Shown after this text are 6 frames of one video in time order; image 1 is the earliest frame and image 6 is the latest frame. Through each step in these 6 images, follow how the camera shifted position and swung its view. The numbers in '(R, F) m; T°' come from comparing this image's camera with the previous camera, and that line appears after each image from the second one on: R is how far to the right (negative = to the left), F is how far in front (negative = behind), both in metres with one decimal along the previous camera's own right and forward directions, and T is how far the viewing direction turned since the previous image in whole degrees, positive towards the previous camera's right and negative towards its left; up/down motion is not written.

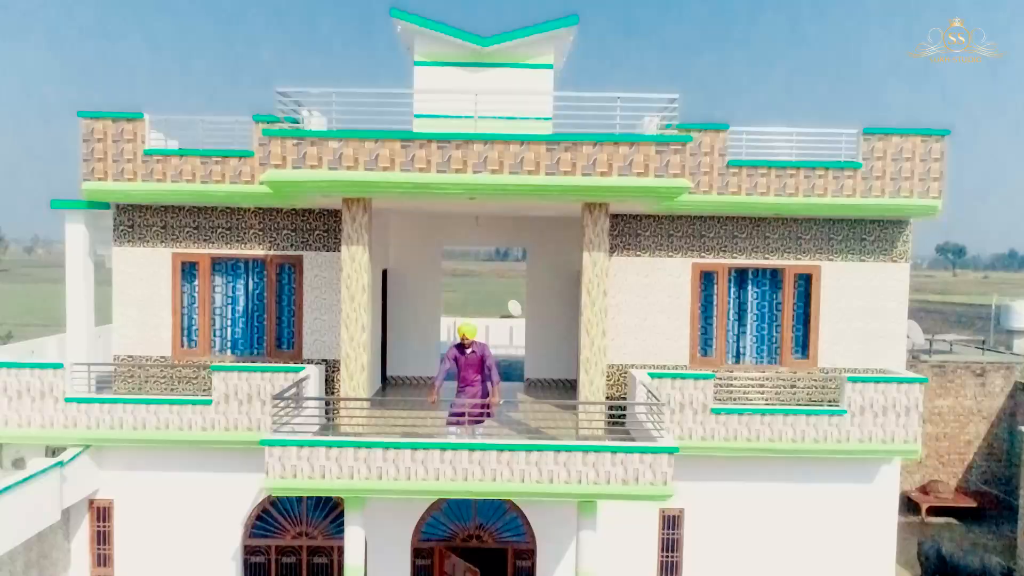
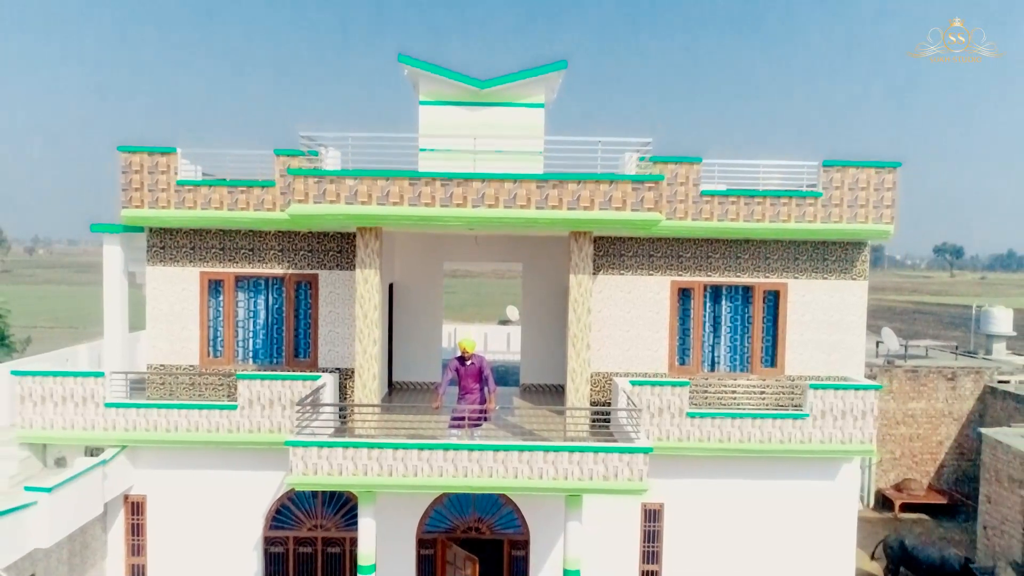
(+0.1, -1.0) m; 0°
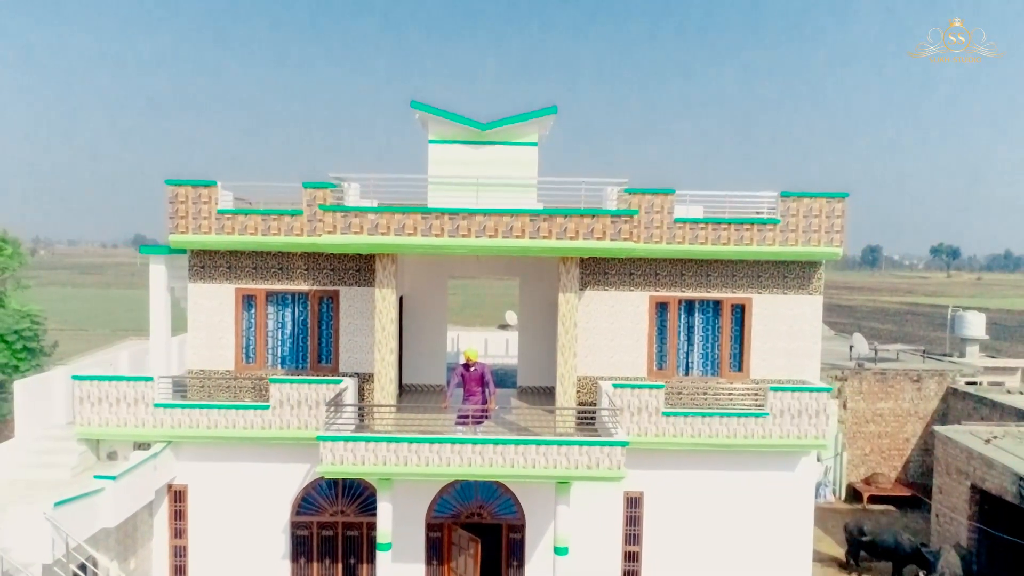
(0.0, -1.4) m; 0°
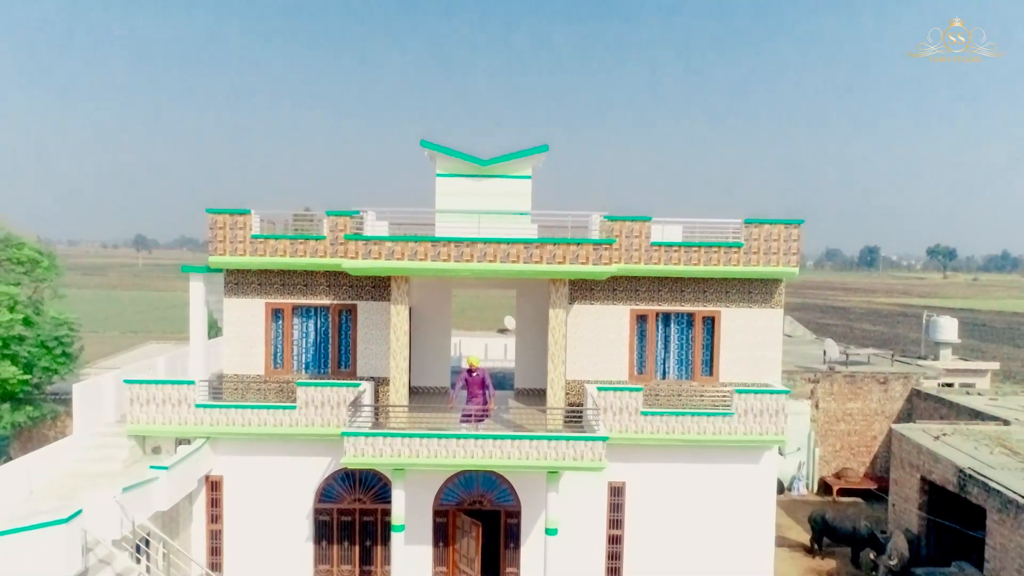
(+0.1, -1.6) m; 0°
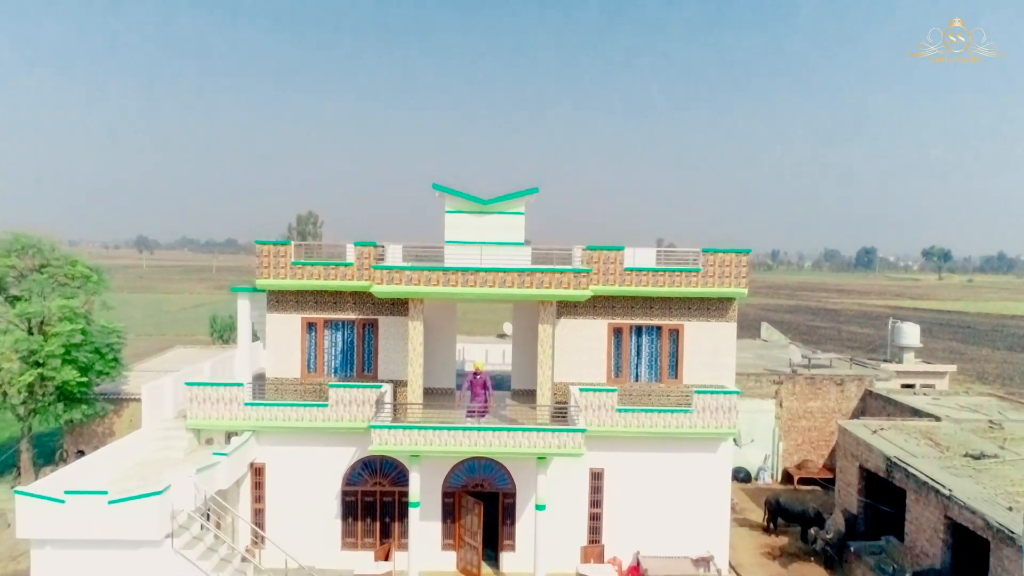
(+0.1, -2.6) m; 0°
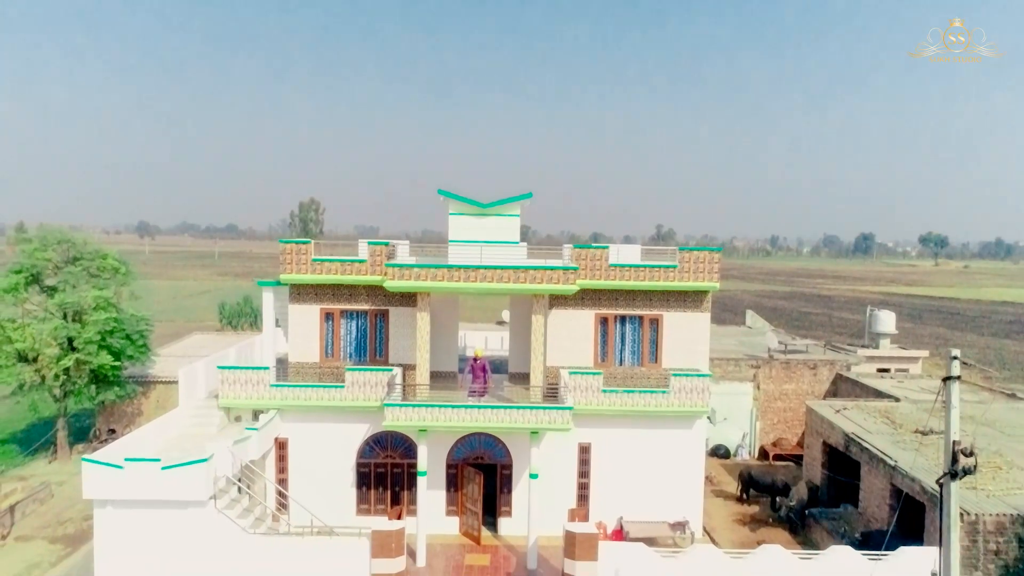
(+0.1, -1.8) m; 0°
